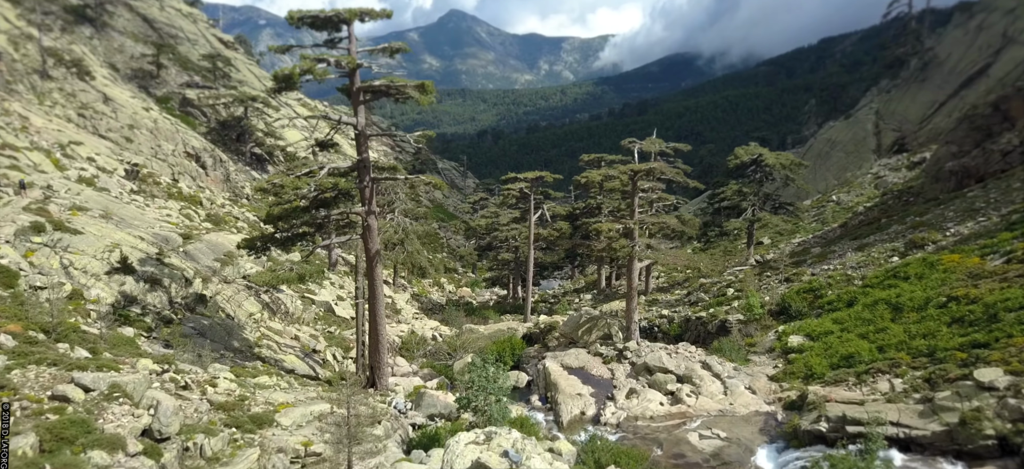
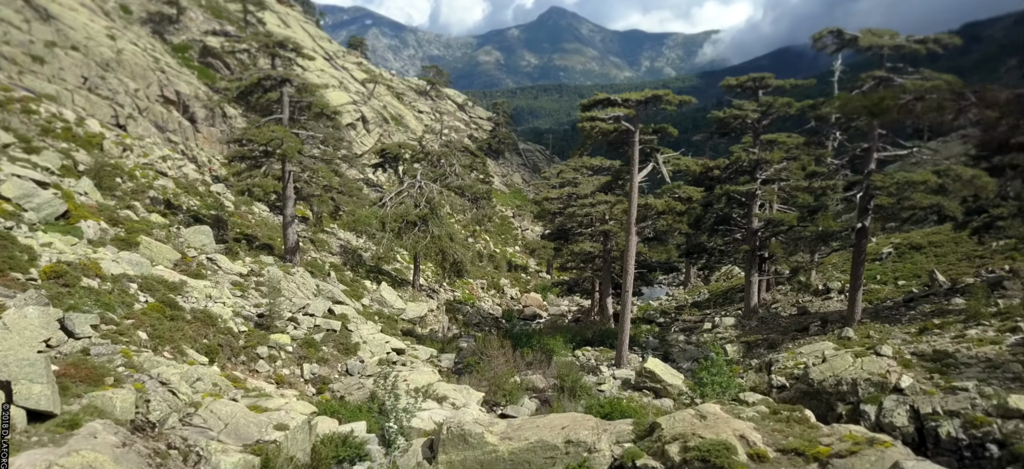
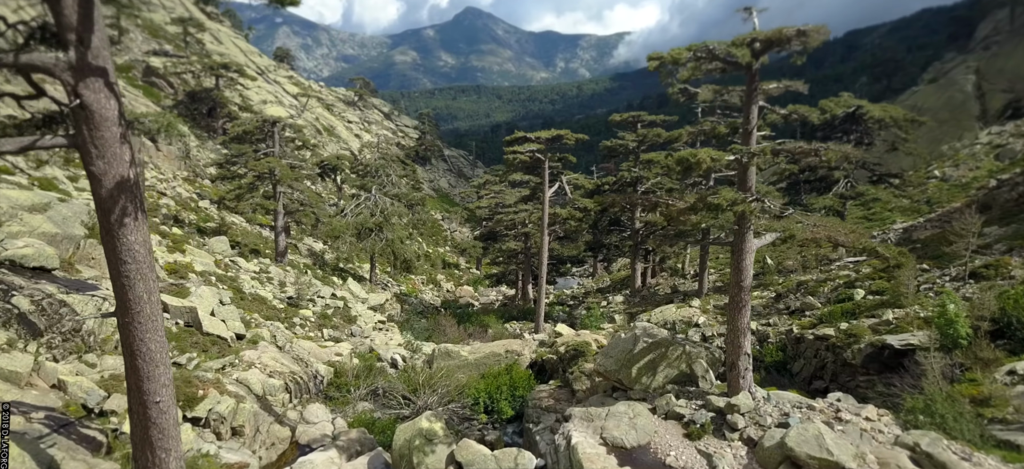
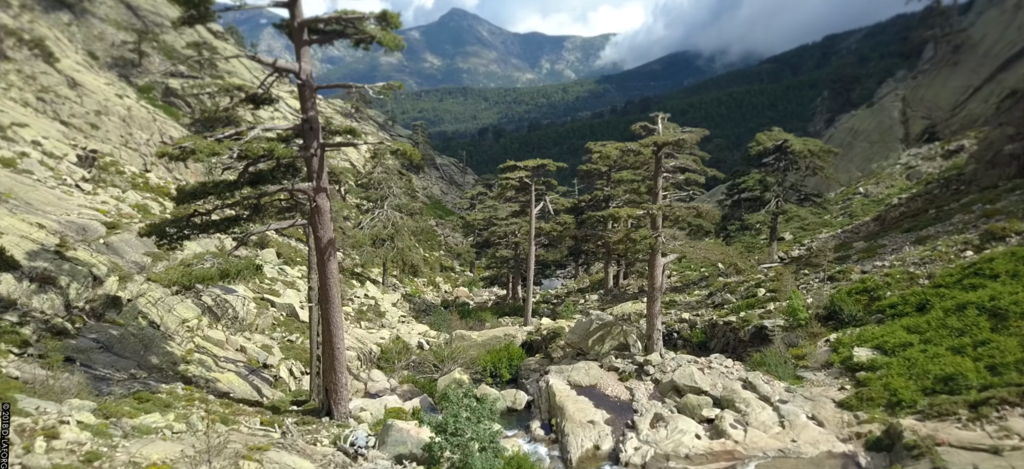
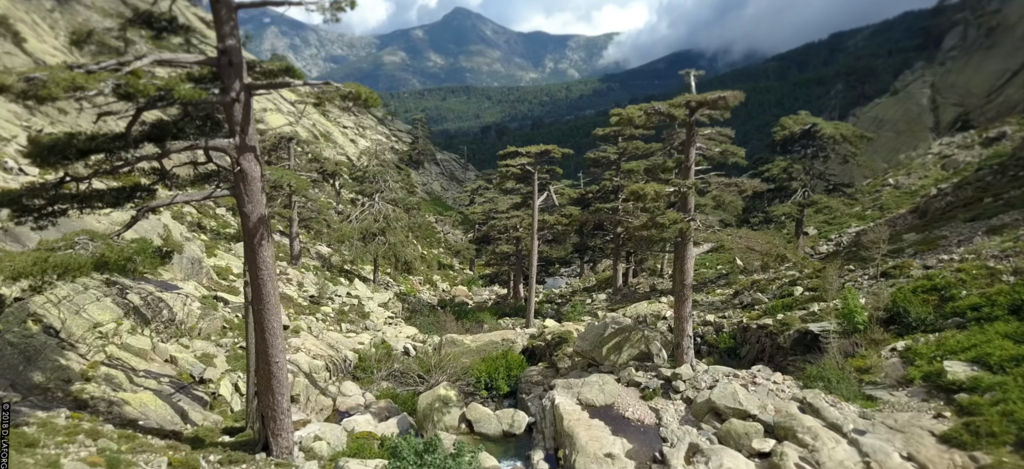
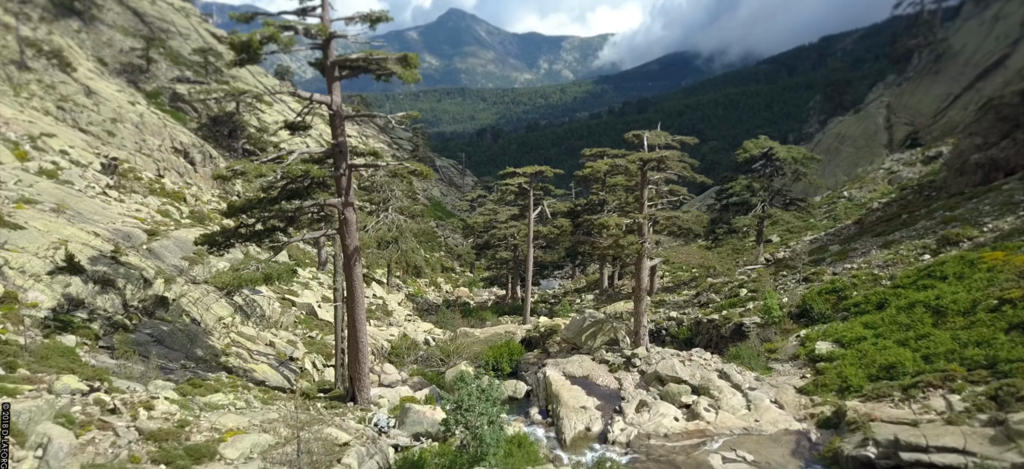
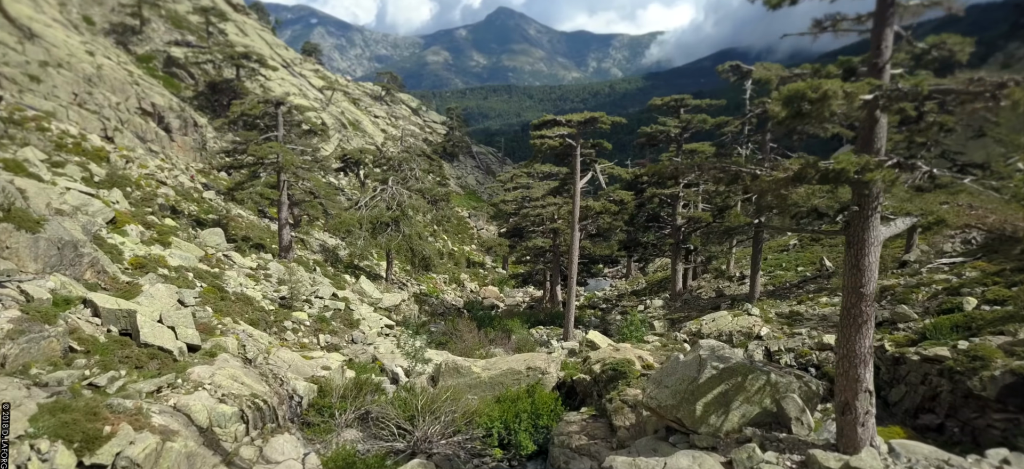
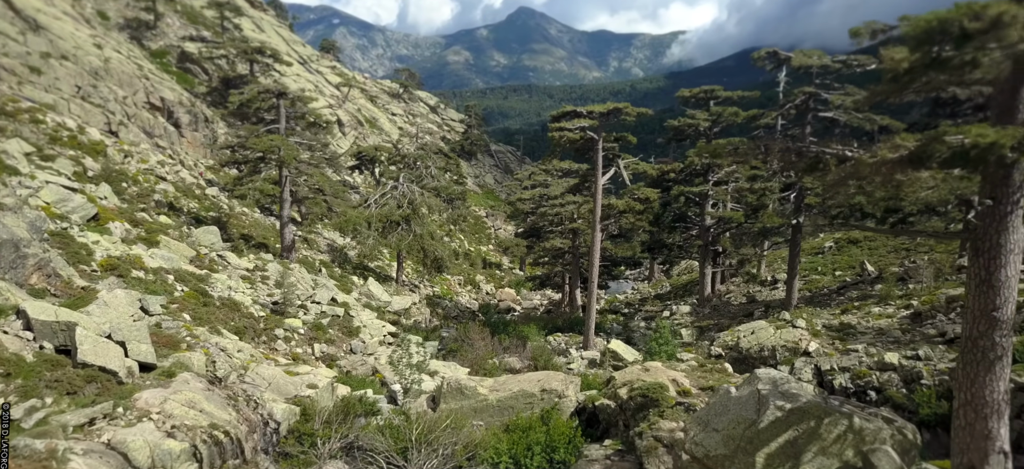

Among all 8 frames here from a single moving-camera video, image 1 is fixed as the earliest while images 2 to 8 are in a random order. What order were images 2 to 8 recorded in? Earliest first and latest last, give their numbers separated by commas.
6, 4, 5, 3, 7, 8, 2
